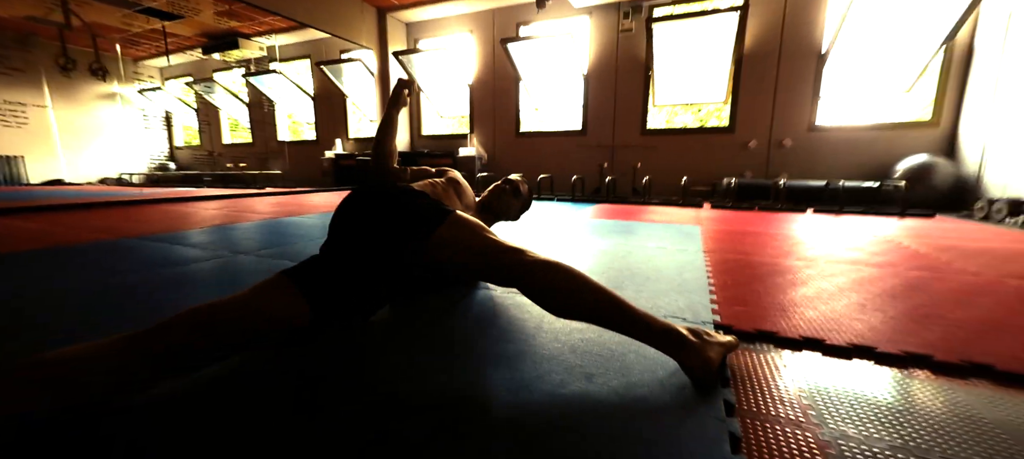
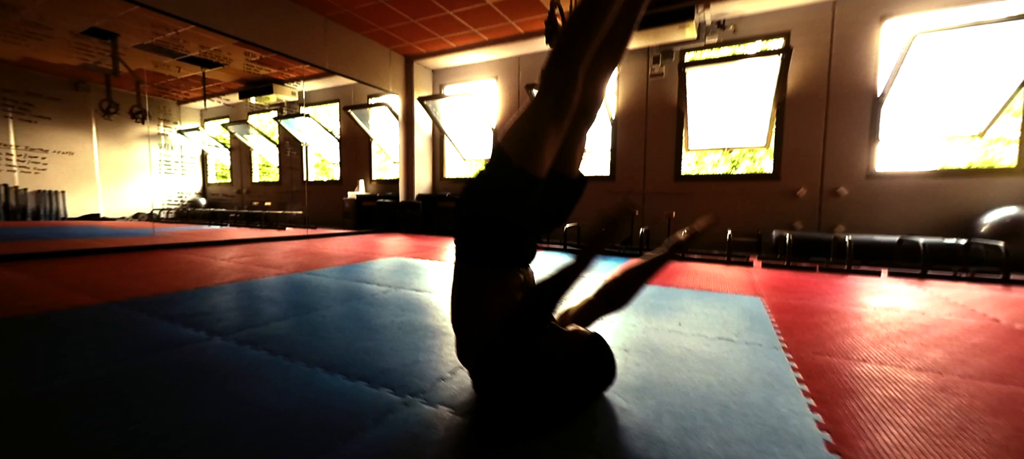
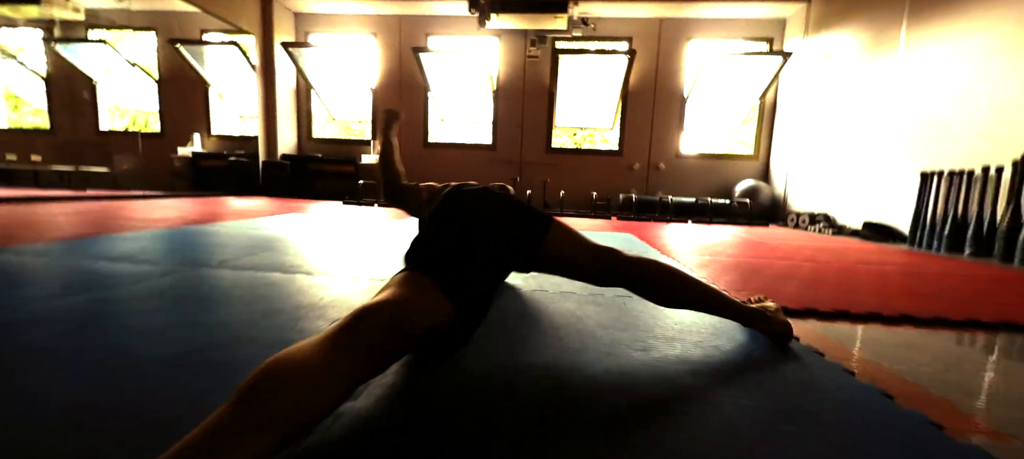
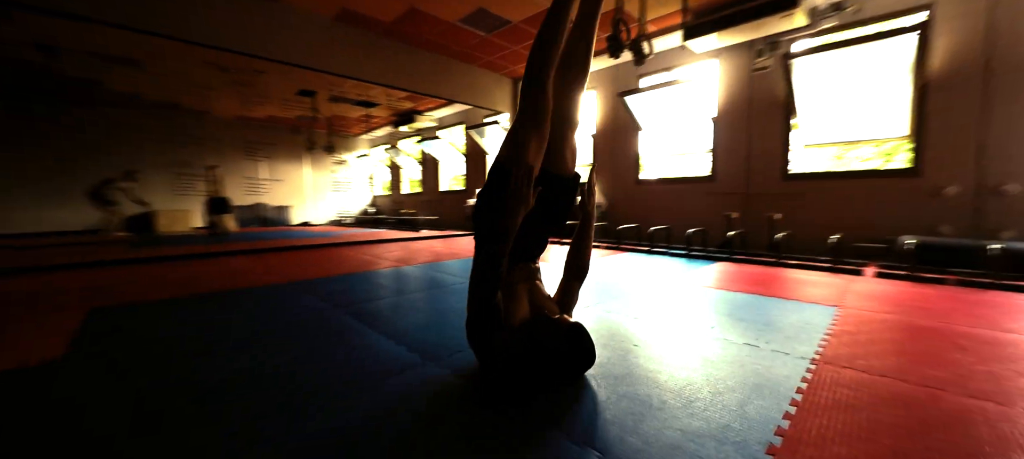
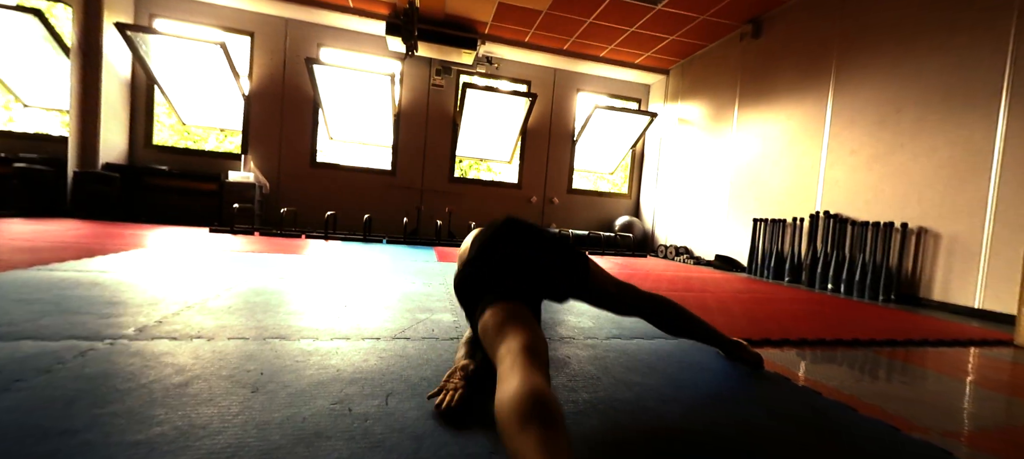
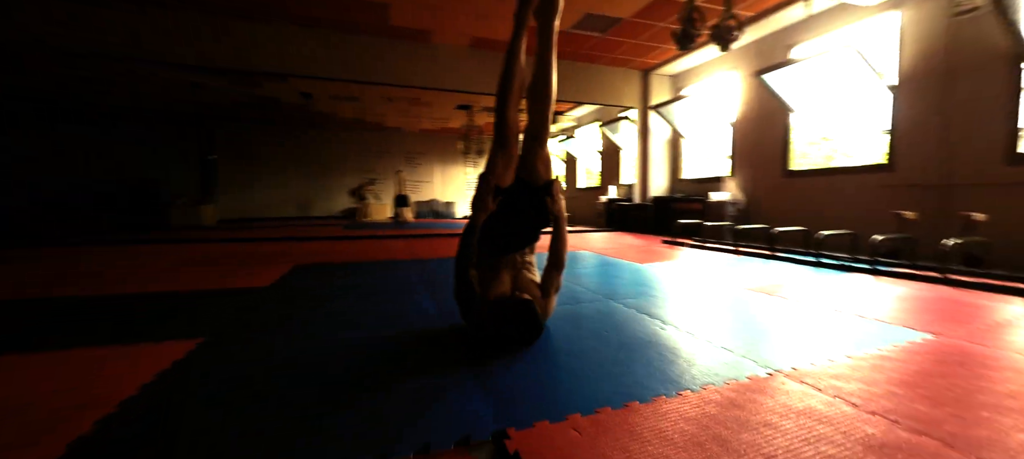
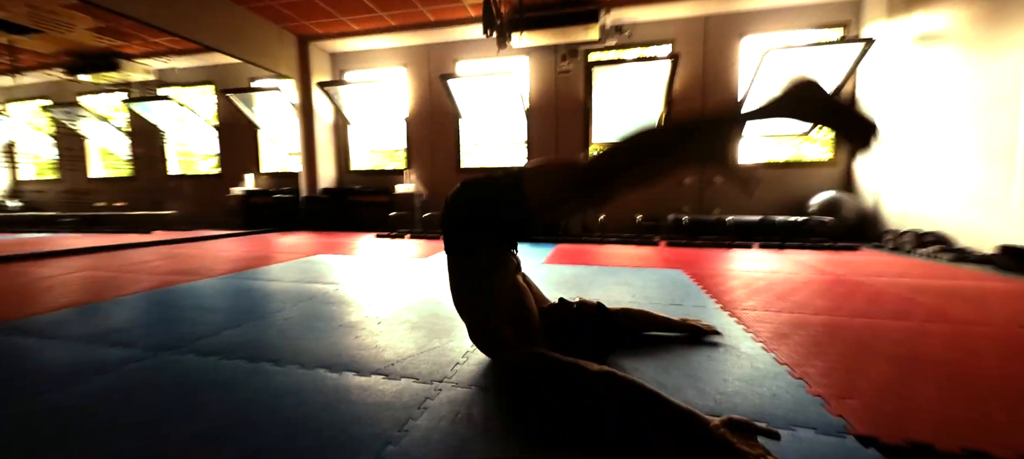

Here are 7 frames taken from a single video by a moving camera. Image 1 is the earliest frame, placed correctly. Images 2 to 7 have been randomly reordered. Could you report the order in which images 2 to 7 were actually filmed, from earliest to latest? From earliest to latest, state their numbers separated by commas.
3, 5, 7, 2, 4, 6
